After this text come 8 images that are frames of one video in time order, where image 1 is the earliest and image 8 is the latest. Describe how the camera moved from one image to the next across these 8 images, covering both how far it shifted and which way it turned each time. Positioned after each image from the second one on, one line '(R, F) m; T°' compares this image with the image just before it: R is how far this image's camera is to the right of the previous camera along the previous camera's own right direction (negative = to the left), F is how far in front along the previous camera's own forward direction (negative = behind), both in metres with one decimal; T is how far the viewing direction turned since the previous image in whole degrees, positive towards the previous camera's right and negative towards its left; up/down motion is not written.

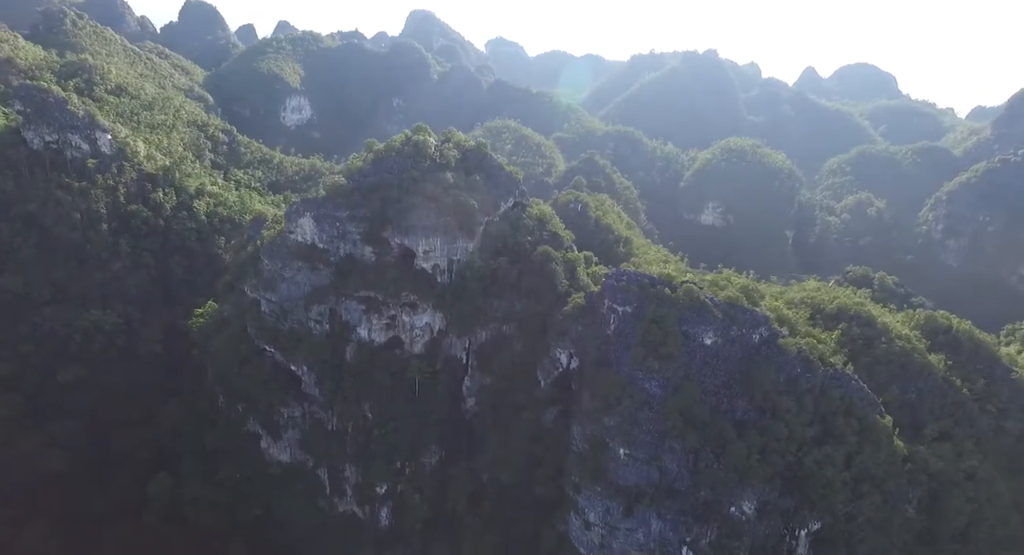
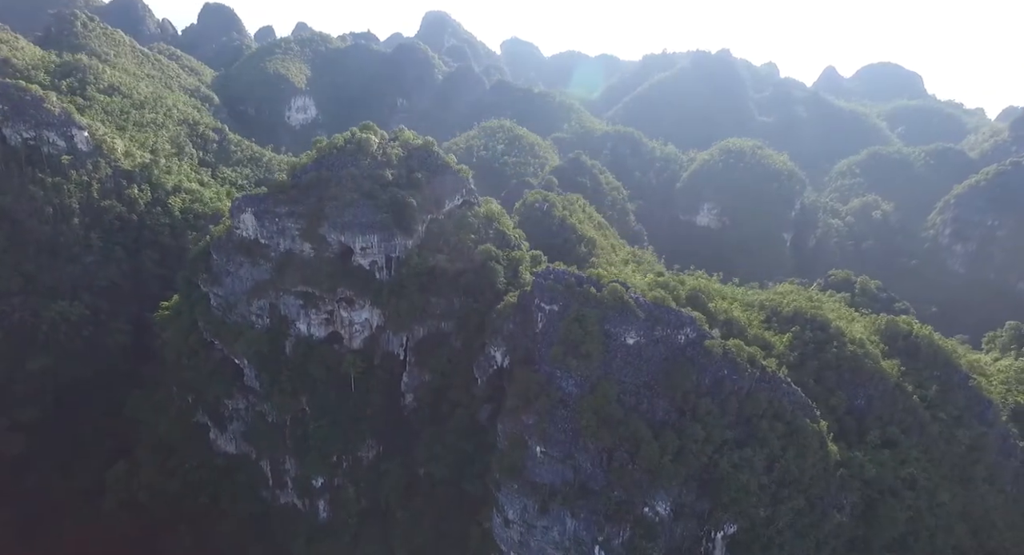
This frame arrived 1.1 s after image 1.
(+4.0, -0.2) m; -3°
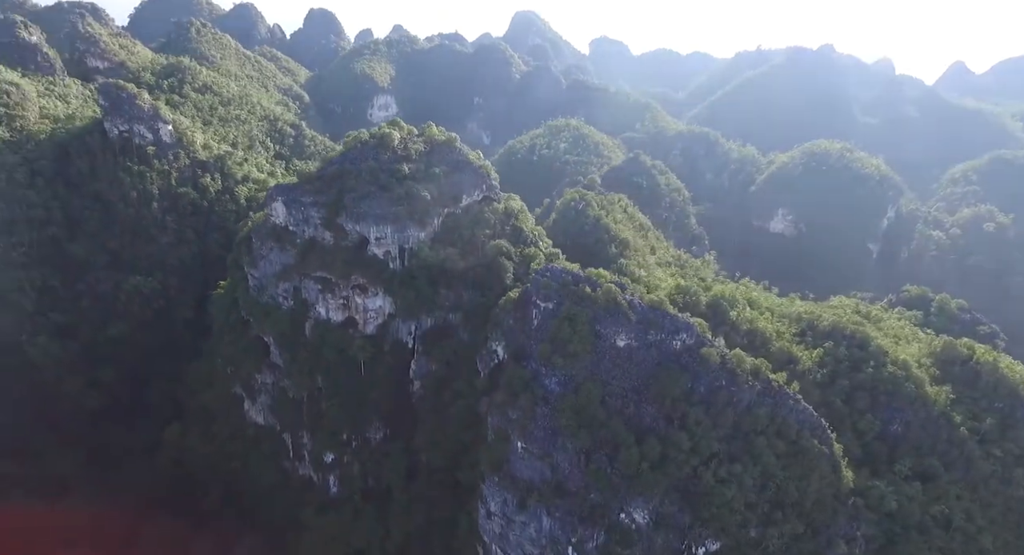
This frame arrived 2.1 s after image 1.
(+4.1, +0.1) m; -9°
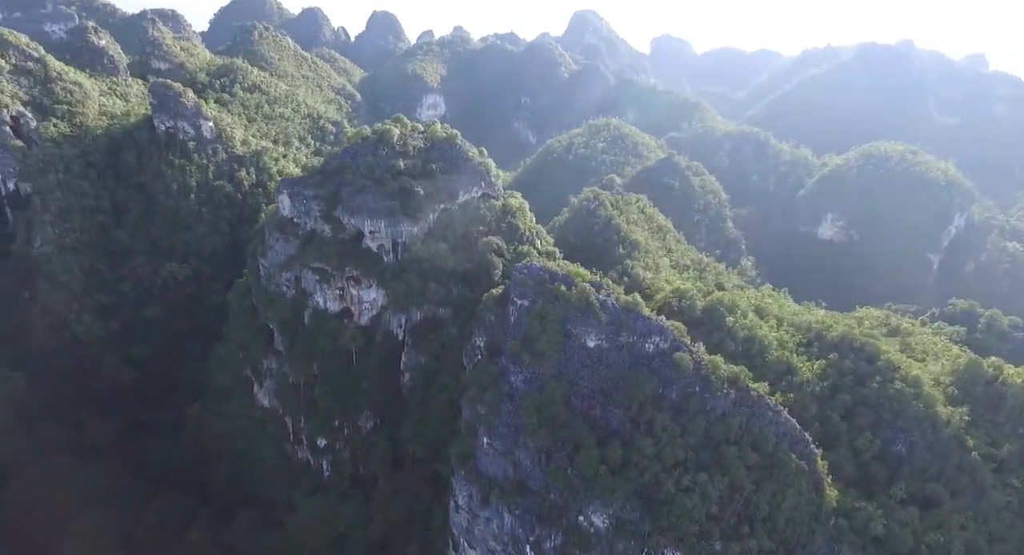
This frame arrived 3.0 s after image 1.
(+3.7, +0.1) m; -7°
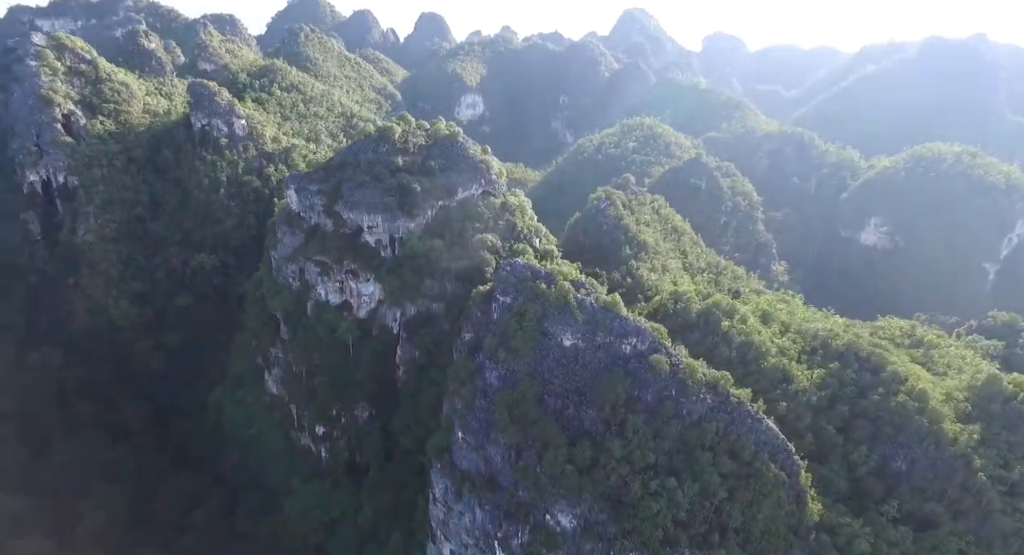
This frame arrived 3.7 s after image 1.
(+3.0, +0.1) m; -5°
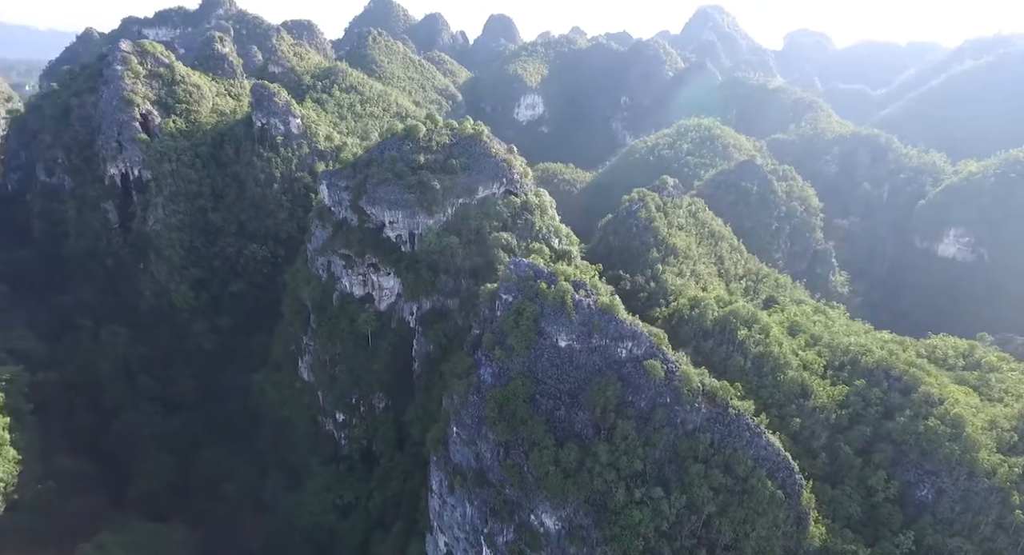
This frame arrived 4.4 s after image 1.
(+3.0, +0.3) m; -7°
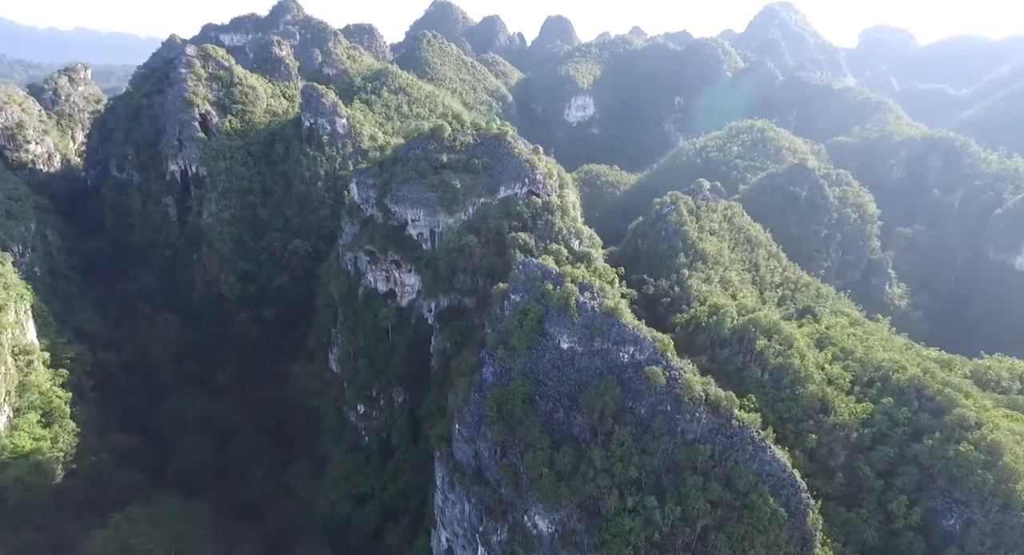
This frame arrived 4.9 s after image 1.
(+2.2, +0.3) m; -6°
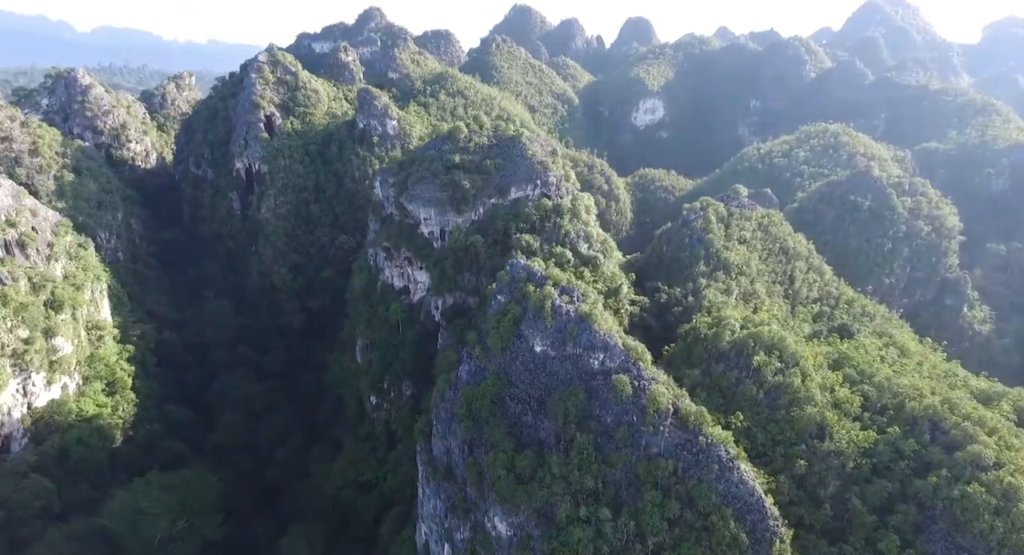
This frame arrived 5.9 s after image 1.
(+4.2, +0.4) m; -9°
